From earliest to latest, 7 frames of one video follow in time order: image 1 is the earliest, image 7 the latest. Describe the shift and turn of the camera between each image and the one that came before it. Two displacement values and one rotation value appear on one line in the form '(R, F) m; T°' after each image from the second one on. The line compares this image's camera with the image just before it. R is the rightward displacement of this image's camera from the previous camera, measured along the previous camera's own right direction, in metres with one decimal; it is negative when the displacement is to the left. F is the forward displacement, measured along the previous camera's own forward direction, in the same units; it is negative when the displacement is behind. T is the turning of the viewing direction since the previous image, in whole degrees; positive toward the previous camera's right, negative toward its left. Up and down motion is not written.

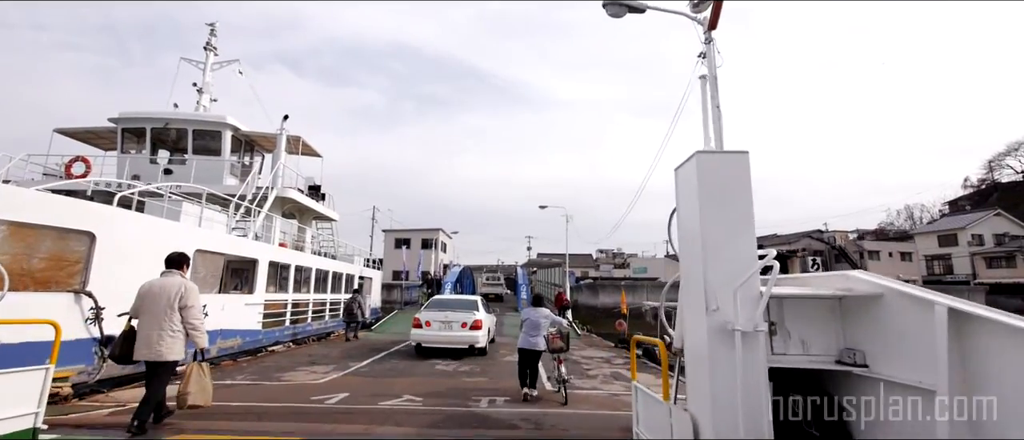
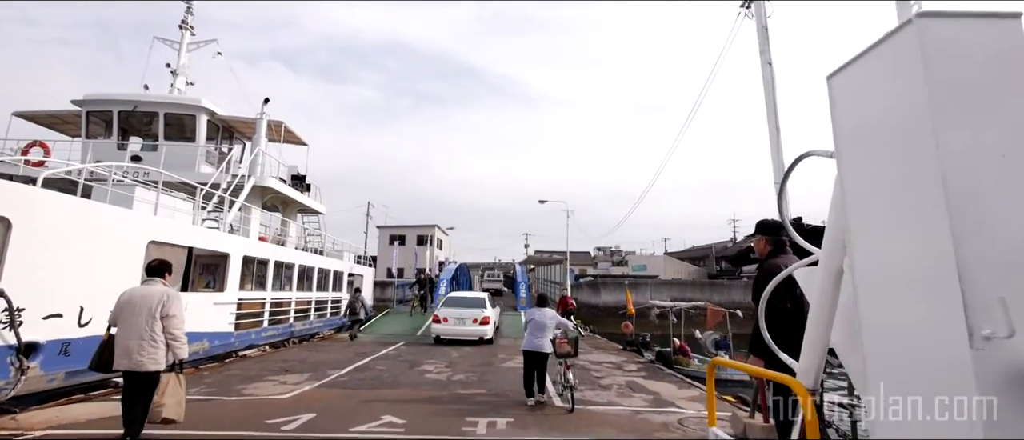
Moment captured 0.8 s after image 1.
(-0.1, +1.1) m; 0°
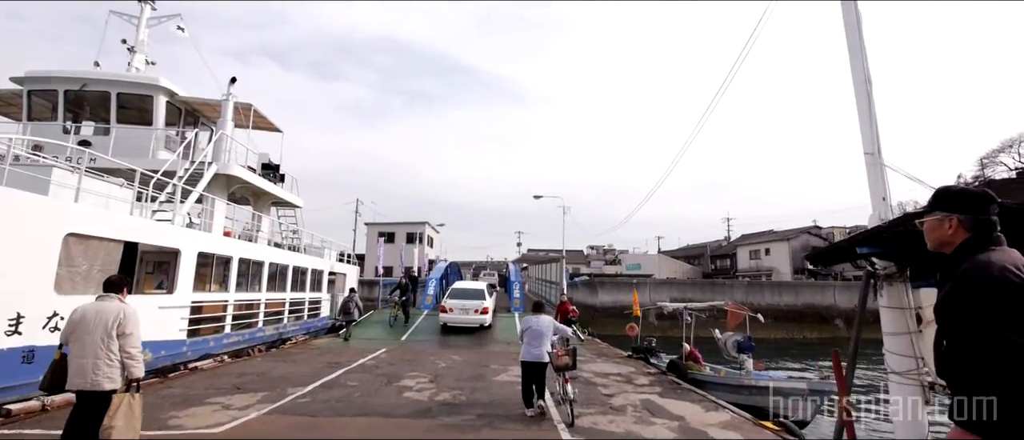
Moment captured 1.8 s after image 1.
(0.0, +1.2) m; +1°
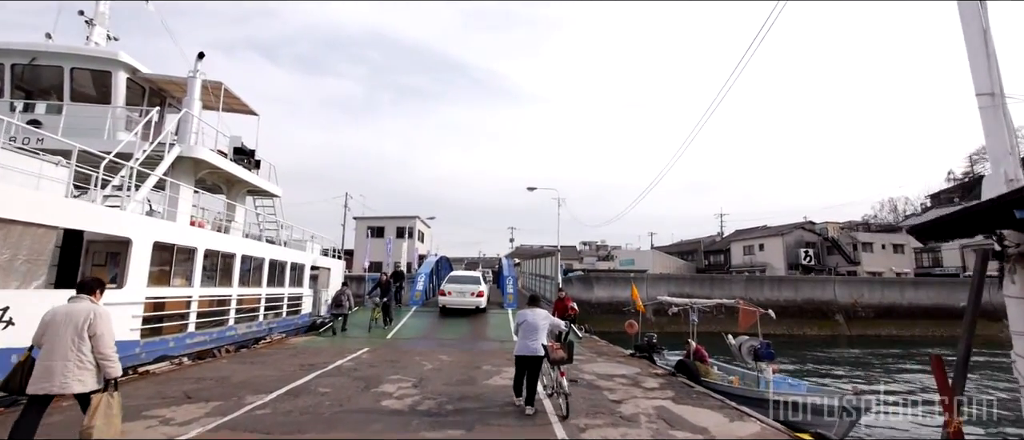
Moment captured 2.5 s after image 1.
(0.0, +0.9) m; +1°
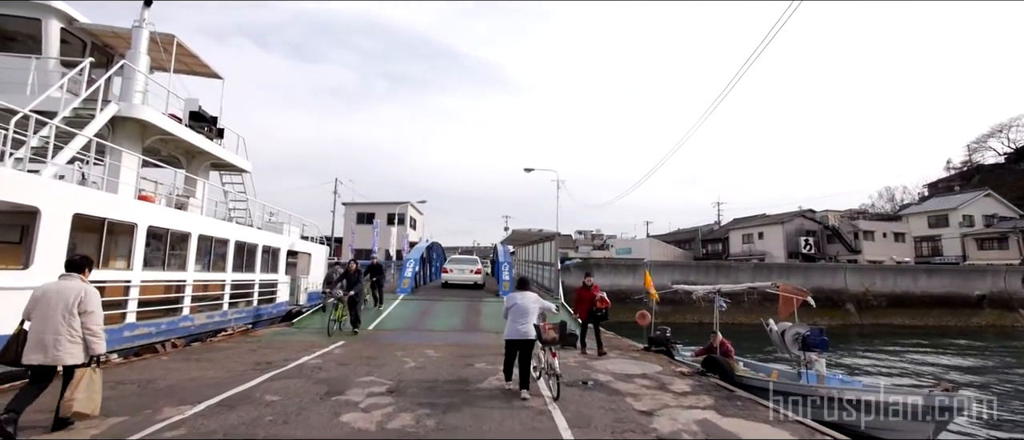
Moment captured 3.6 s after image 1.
(-0.1, +1.4) m; +1°
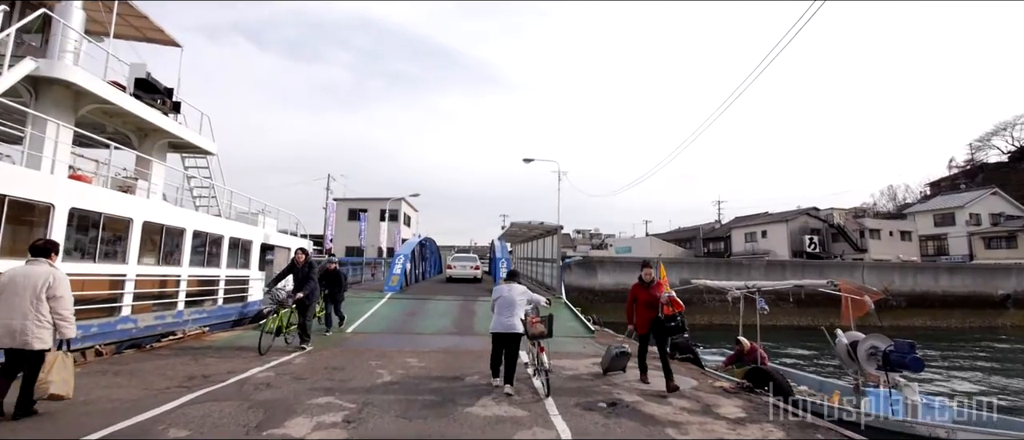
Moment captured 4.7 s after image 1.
(0.0, +1.4) m; 0°
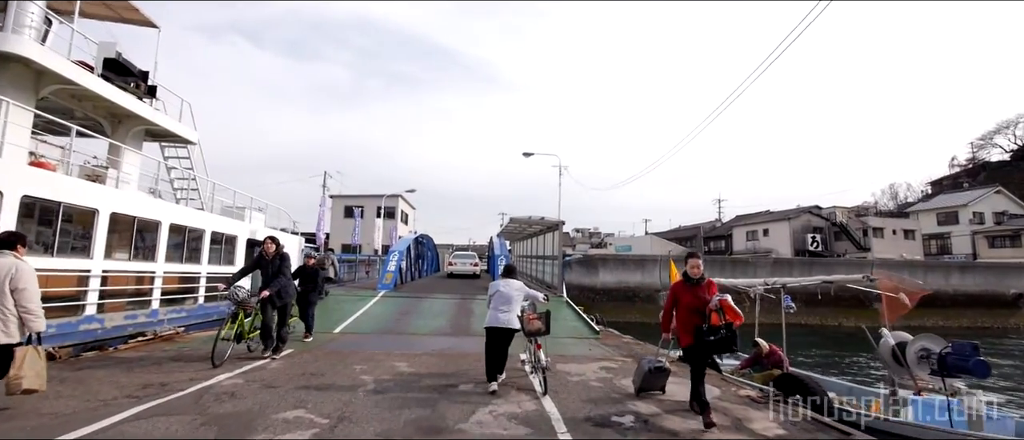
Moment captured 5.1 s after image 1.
(0.0, +0.6) m; 0°
